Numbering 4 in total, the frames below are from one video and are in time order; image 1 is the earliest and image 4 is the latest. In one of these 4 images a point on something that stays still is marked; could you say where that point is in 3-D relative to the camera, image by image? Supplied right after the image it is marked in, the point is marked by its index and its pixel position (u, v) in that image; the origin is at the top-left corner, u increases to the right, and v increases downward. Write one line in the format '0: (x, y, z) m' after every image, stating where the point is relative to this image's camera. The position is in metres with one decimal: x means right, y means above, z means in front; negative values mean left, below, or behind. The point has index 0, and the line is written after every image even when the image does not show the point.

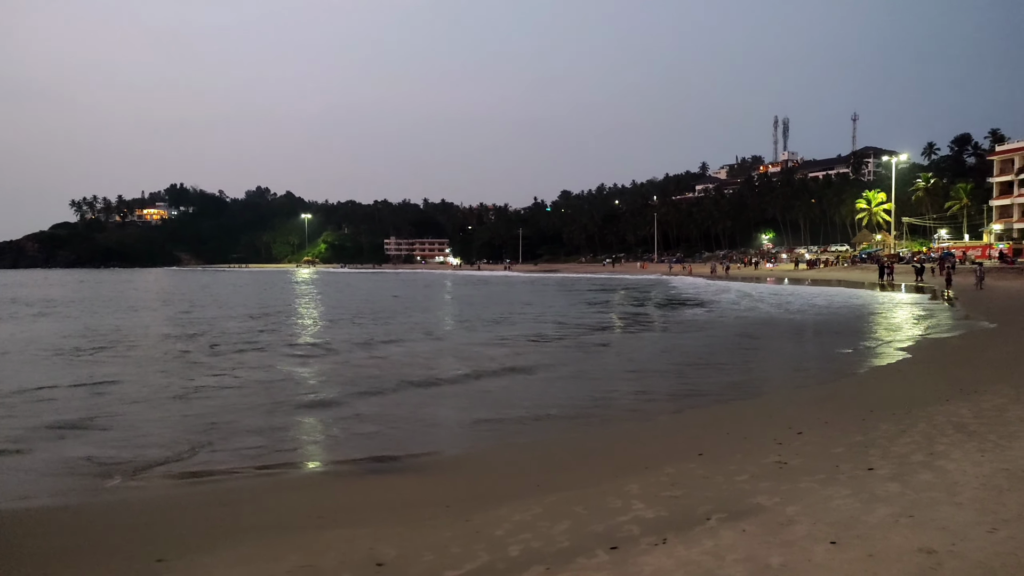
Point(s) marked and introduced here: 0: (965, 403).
0: (+6.0, -1.5, +8.9) m
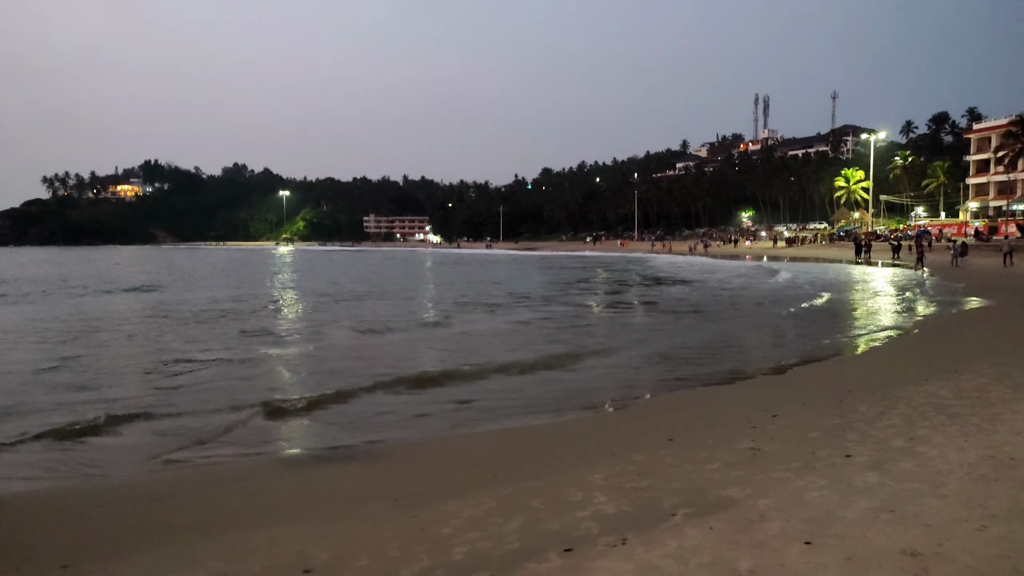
0: (+5.5, -1.2, +8.6) m
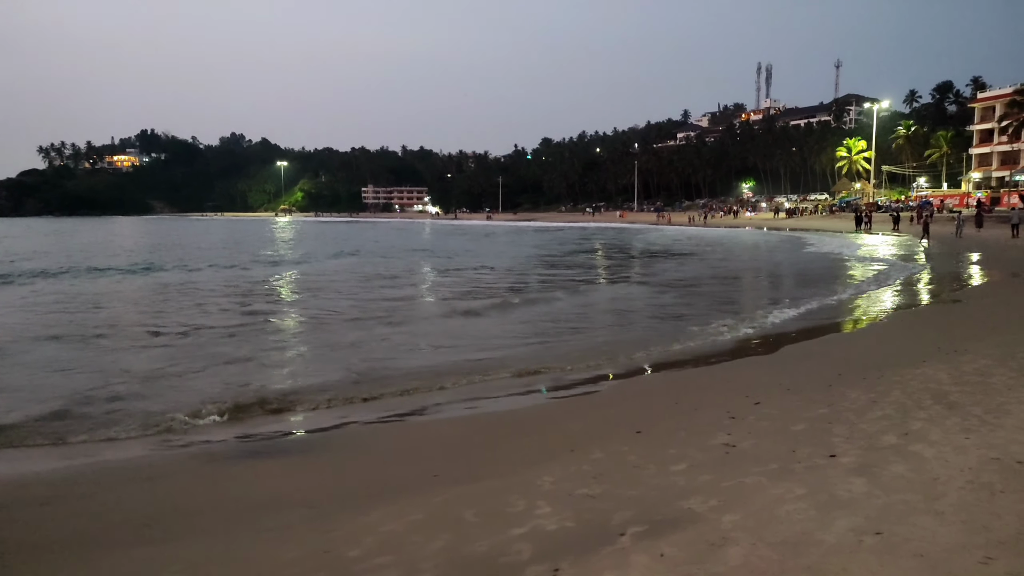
0: (+5.1, -0.9, +7.9) m
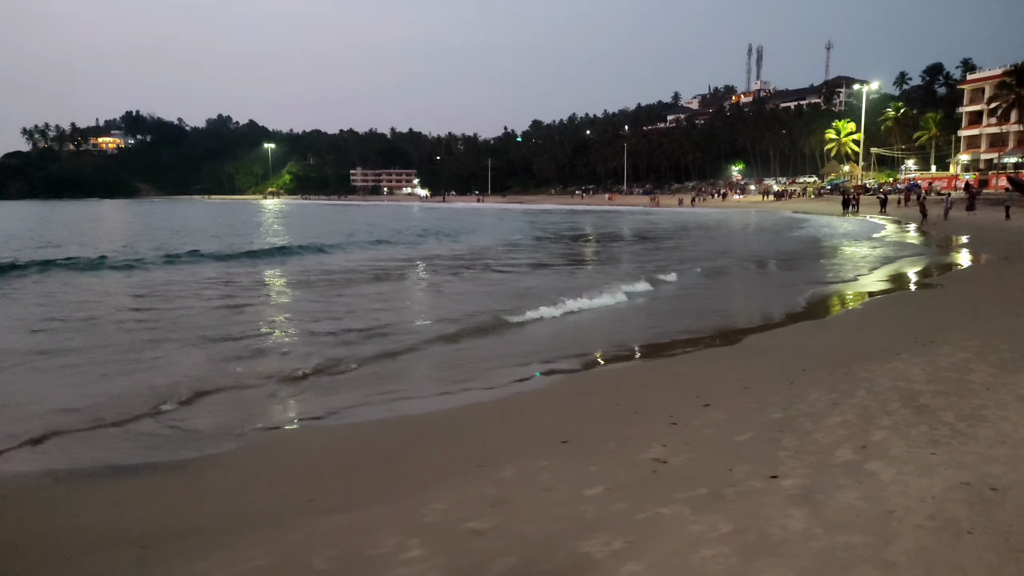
0: (+4.3, -0.8, +7.2) m
